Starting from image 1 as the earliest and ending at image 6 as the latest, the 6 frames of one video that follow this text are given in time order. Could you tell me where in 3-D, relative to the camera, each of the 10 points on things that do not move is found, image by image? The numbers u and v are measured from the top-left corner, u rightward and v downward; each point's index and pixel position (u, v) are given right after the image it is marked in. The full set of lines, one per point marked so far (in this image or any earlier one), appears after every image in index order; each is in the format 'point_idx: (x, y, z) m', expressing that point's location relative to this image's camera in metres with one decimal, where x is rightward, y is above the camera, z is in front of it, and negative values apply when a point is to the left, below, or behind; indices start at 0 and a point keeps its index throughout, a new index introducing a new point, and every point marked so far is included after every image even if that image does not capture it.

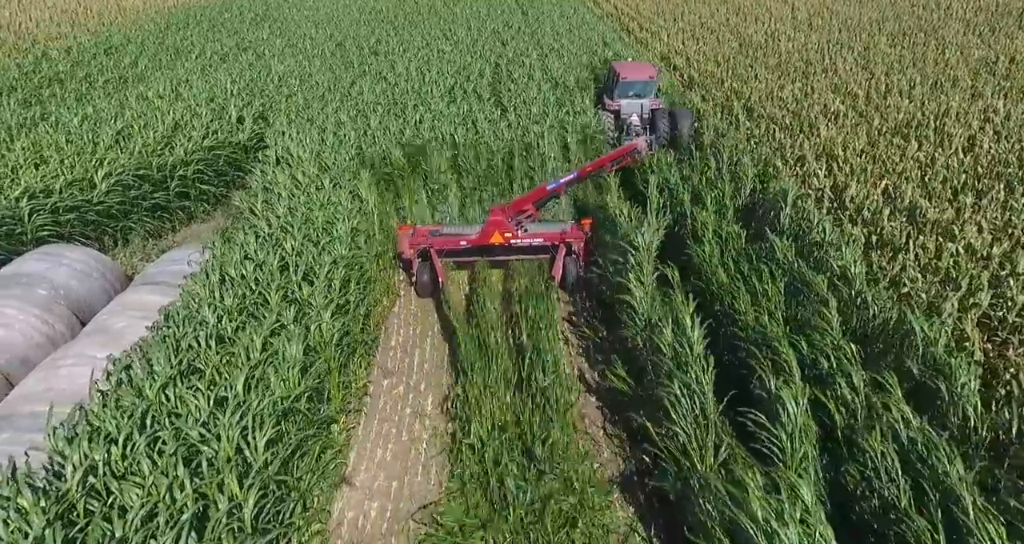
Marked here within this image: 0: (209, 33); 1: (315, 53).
0: (-6.1, +4.8, +15.0) m
1: (-3.6, +4.0, +13.8) m
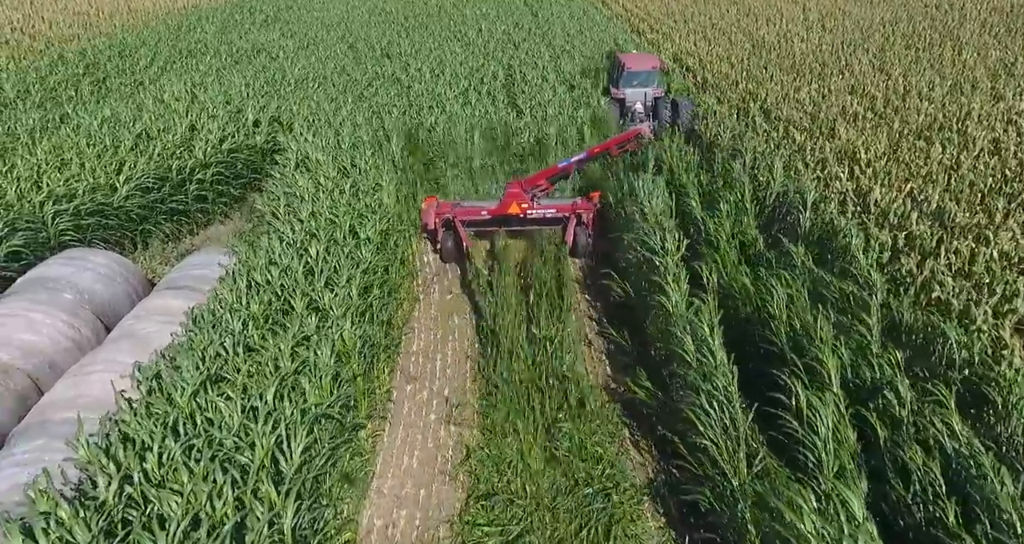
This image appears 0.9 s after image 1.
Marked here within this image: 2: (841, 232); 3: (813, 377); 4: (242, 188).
0: (-5.8, +4.7, +15.0) m
1: (-3.4, +4.0, +13.8) m
2: (+2.9, +0.4, +6.7) m
3: (+2.0, -0.7, +5.1) m
4: (-3.2, +1.0, +9.0) m
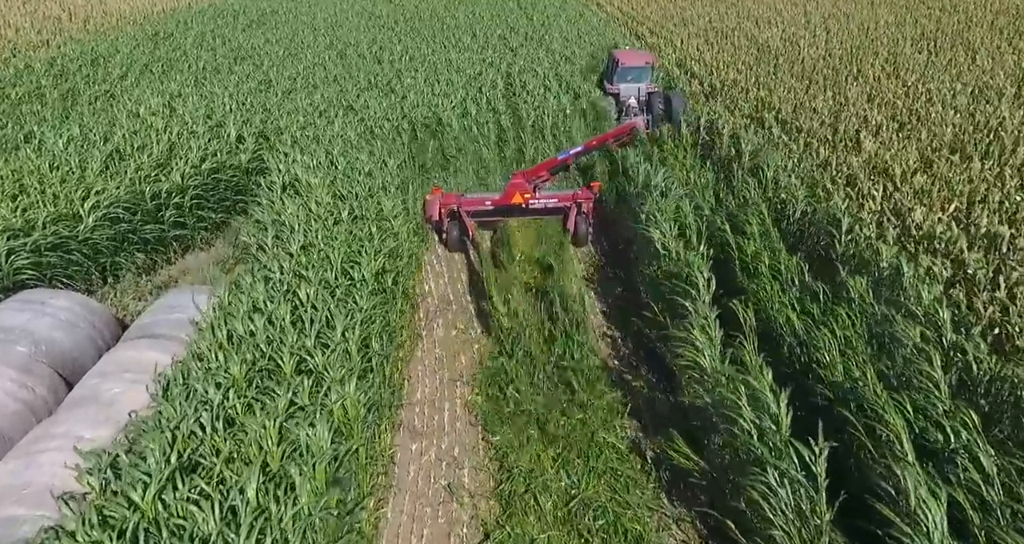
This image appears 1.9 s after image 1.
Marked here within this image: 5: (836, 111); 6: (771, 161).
0: (-5.9, +4.4, +14.3) m
1: (-3.4, +3.6, +13.1) m
2: (+3.0, +0.1, +6.0) m
3: (+2.2, -1.0, +4.5) m
4: (-3.1, +0.7, +8.2) m
5: (+4.7, +2.3, +10.9) m
6: (+3.0, +1.3, +8.8) m
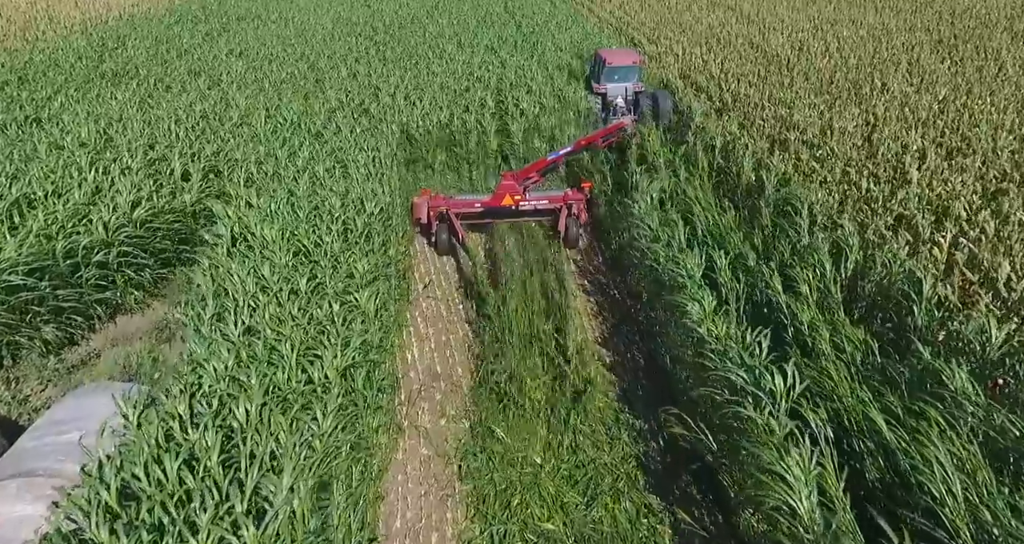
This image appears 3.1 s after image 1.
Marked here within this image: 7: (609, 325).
0: (-6.1, +3.7, +12.8) m
1: (-3.6, +3.0, +11.7) m
2: (+3.0, -0.4, +4.8) m
3: (+2.2, -1.5, +3.2) m
4: (-3.2, +0.1, +6.9) m
5: (+4.6, +1.8, +9.7) m
6: (+2.9, +0.8, +7.5) m
7: (+0.9, -0.5, +7.1) m
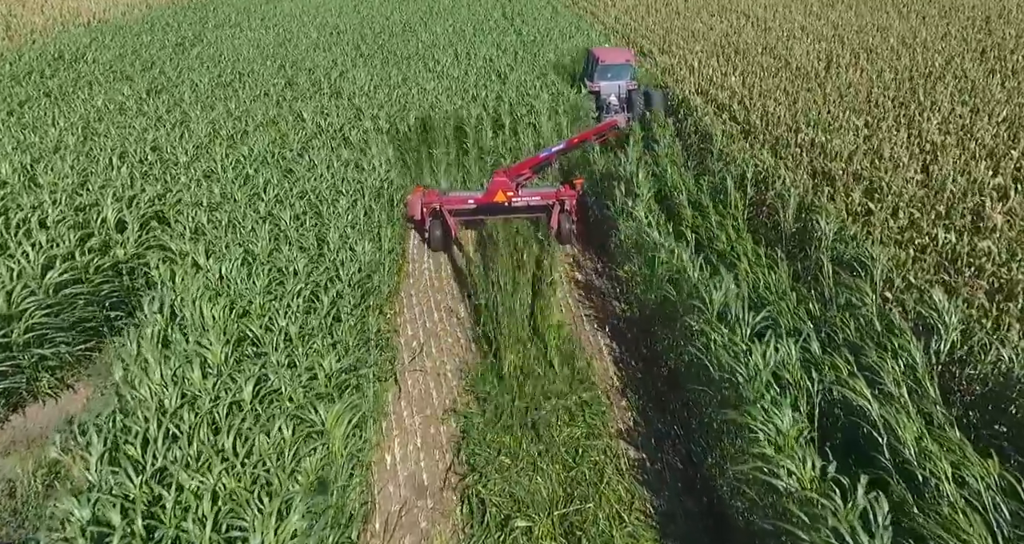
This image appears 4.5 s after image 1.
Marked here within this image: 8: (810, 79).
0: (-6.0, +3.1, +11.5) m
1: (-3.5, +2.4, +10.4) m
2: (+3.1, -1.0, +3.5) m
3: (+2.3, -2.1, +1.9) m
4: (-3.1, -0.5, +5.5) m
5: (+4.6, +1.2, +8.3) m
6: (+3.0, +0.2, +6.2) m
7: (+1.0, -1.1, +5.8) m
8: (+5.0, +3.2, +12.7) m
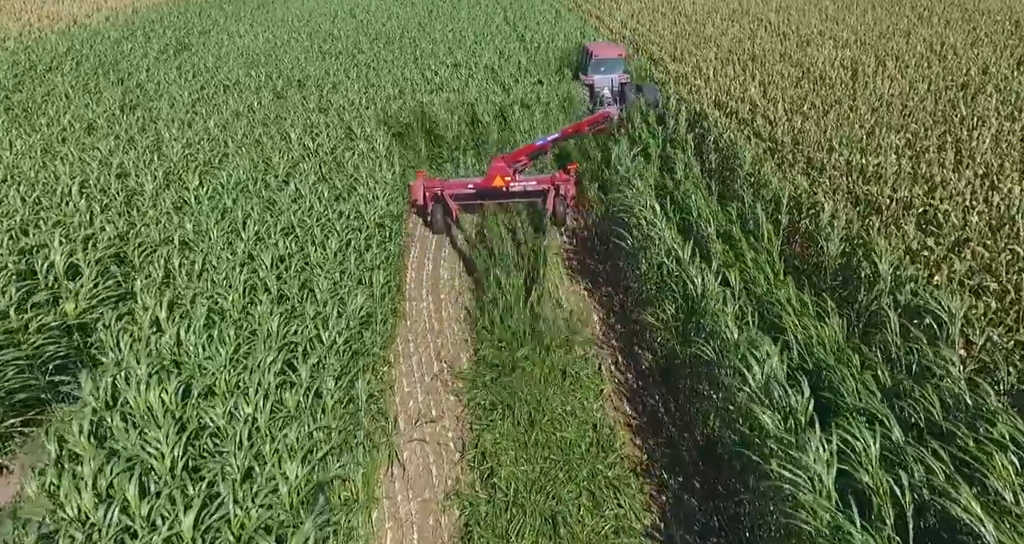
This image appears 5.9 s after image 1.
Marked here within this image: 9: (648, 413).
0: (-6.0, +2.7, +10.6) m
1: (-3.5, +2.0, +9.5) m
2: (+3.2, -1.4, +2.6) m
3: (+2.4, -2.5, +1.0) m
4: (-3.0, -0.9, +4.7) m
5: (+4.7, +0.8, +7.5) m
6: (+3.1, -0.2, +5.4) m
7: (+1.0, -1.5, +4.9) m
8: (+5.1, +2.8, +11.8) m
9: (+1.0, -1.1, +5.7) m
